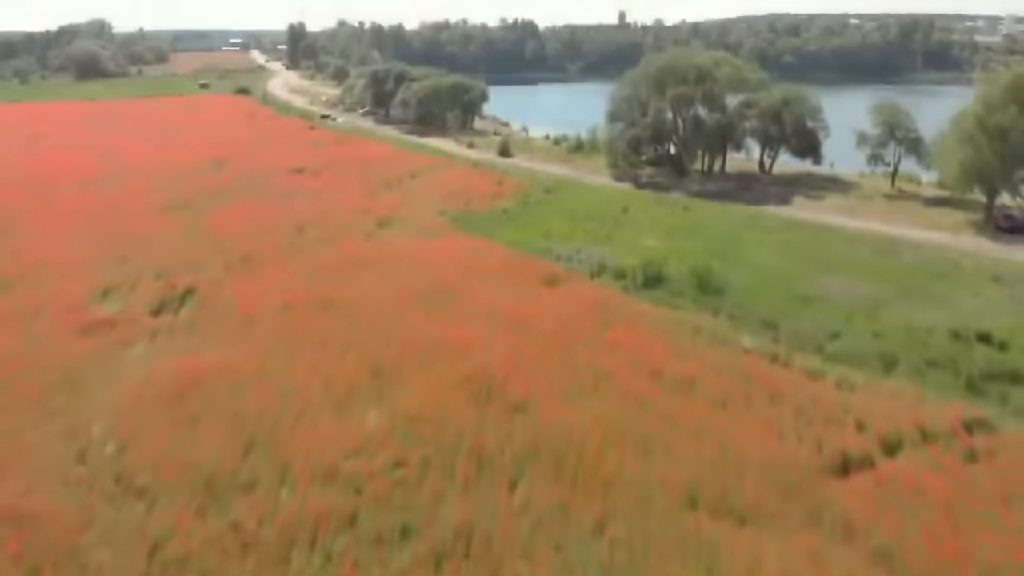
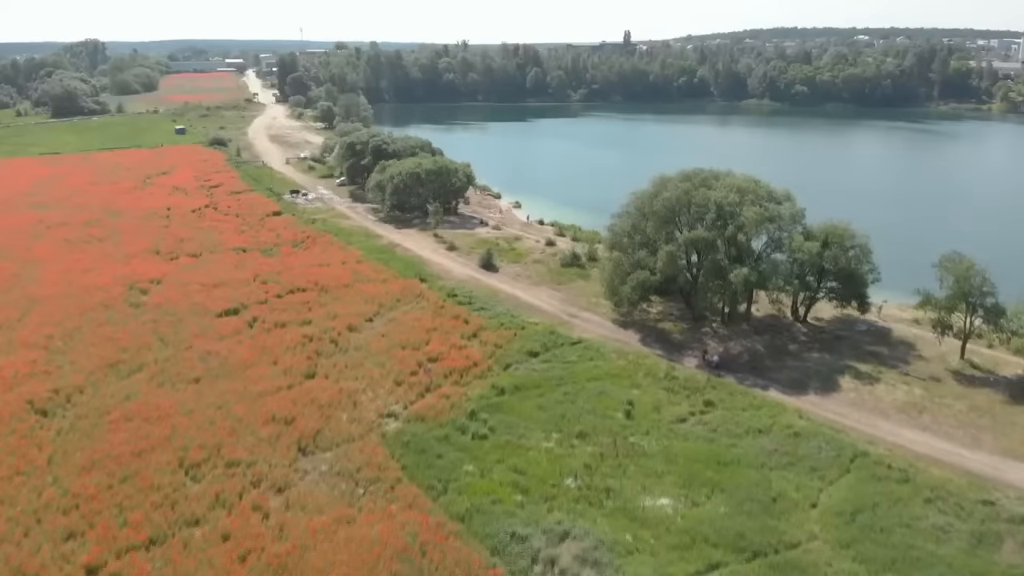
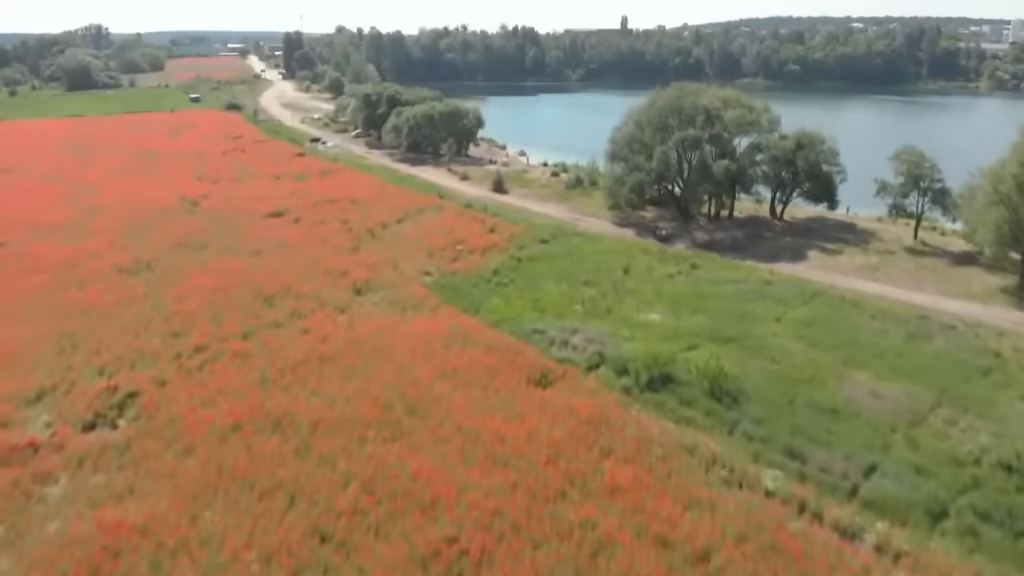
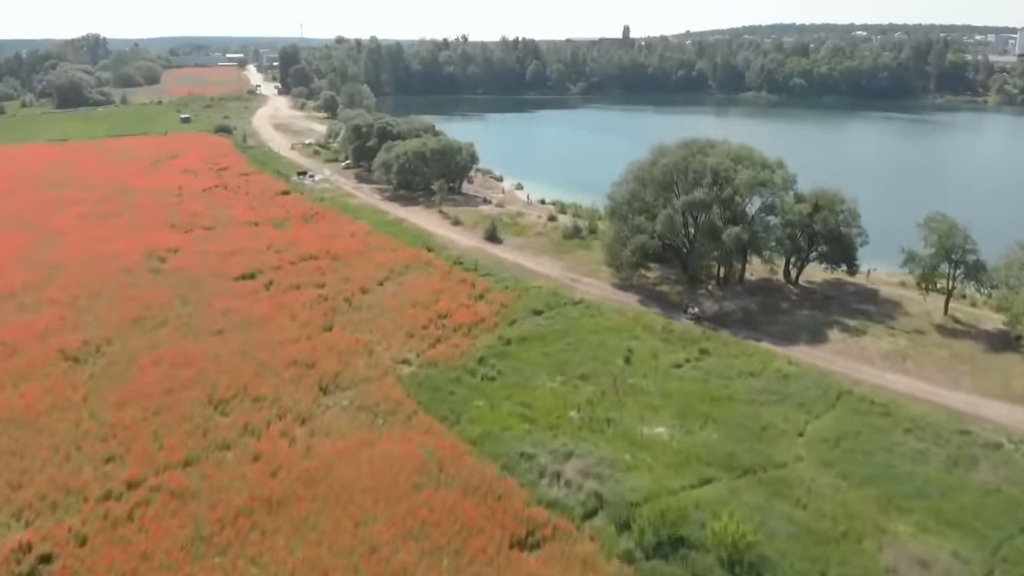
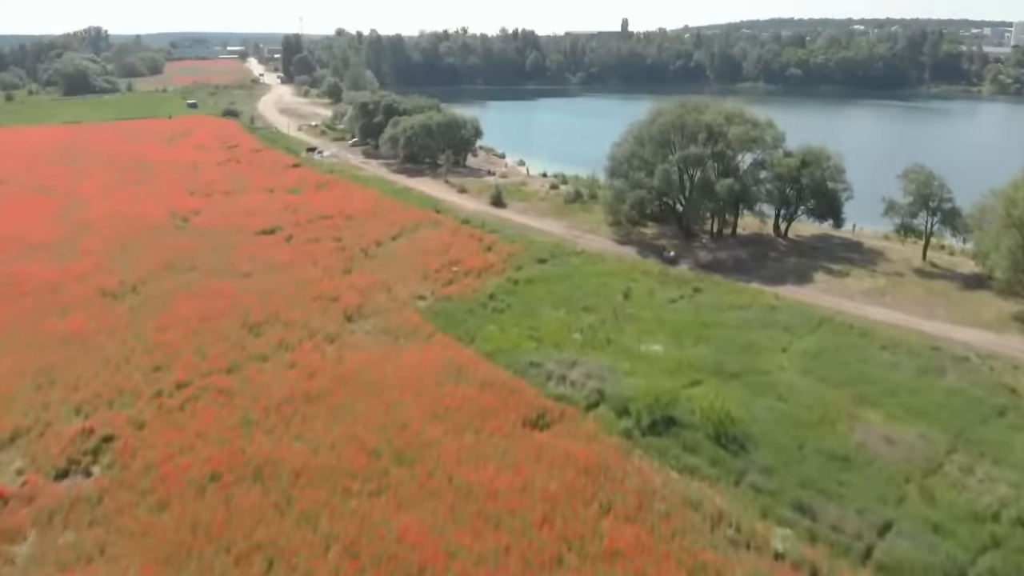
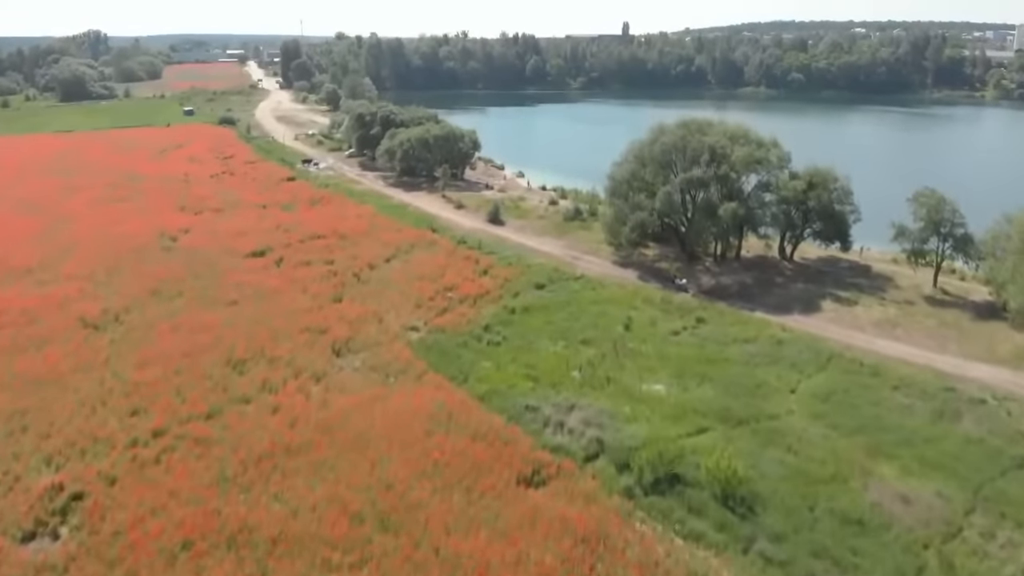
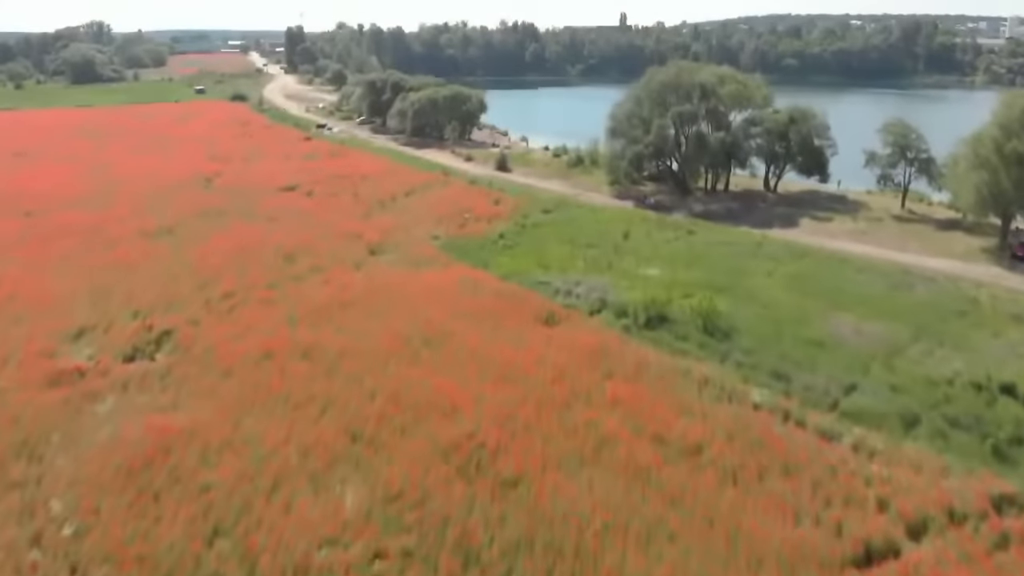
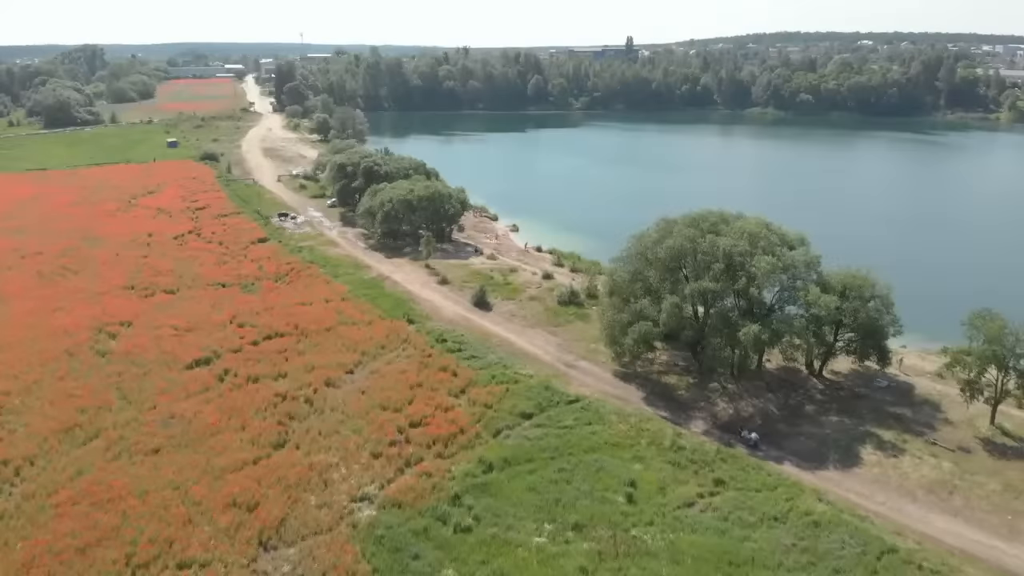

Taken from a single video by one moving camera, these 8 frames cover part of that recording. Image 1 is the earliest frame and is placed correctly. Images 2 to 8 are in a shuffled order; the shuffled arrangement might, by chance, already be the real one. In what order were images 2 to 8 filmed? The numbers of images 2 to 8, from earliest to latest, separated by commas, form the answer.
7, 3, 5, 6, 4, 2, 8
